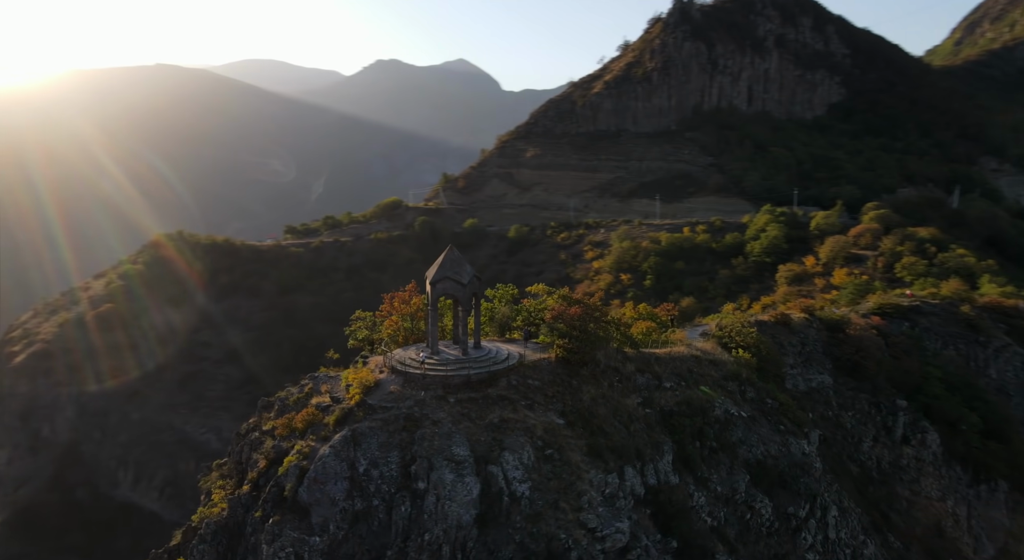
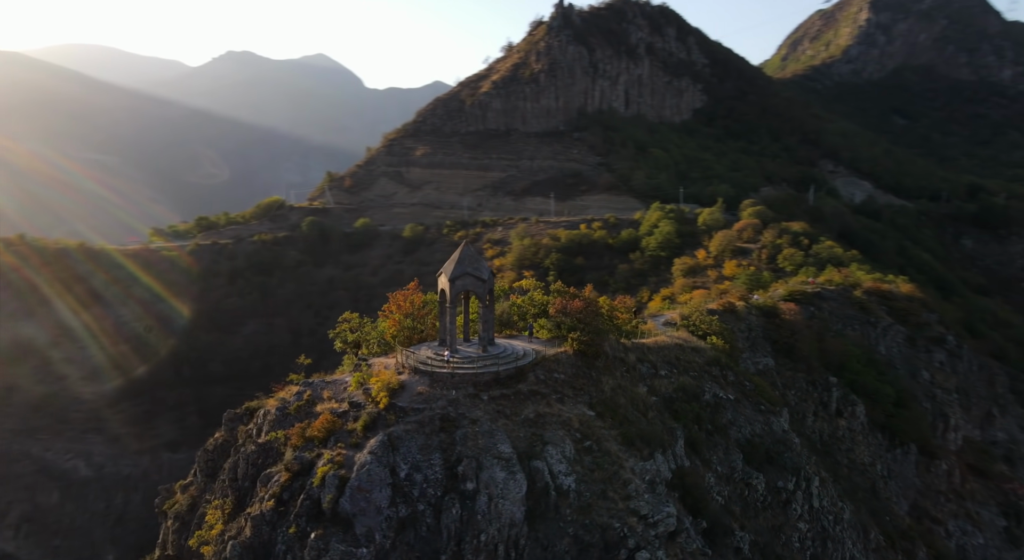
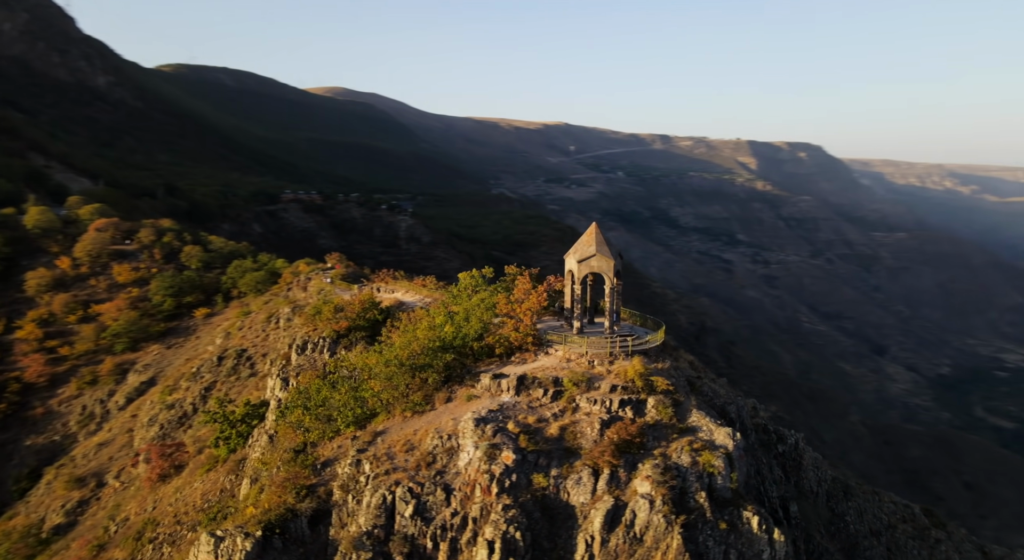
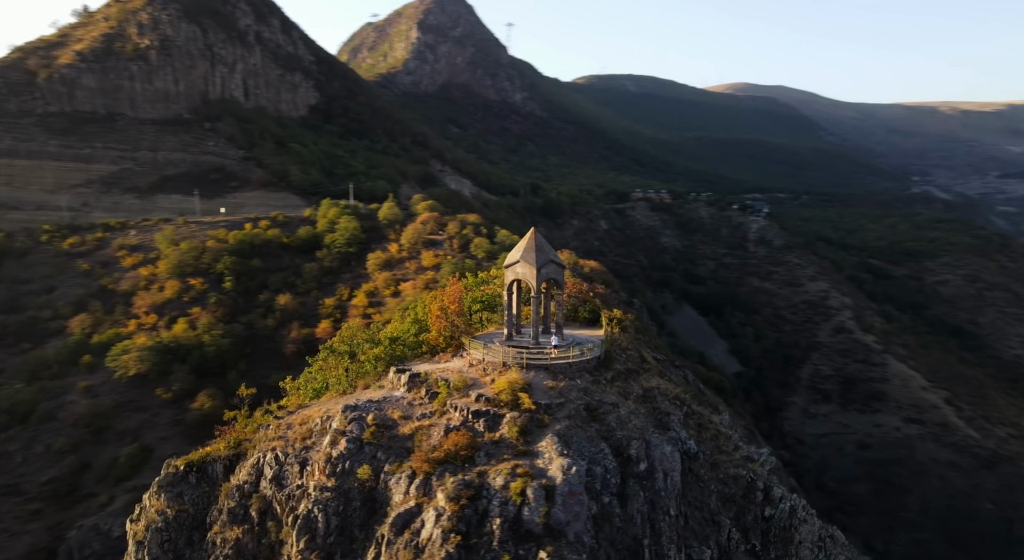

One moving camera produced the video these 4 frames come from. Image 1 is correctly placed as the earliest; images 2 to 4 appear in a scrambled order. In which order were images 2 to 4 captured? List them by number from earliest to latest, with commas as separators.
2, 4, 3
